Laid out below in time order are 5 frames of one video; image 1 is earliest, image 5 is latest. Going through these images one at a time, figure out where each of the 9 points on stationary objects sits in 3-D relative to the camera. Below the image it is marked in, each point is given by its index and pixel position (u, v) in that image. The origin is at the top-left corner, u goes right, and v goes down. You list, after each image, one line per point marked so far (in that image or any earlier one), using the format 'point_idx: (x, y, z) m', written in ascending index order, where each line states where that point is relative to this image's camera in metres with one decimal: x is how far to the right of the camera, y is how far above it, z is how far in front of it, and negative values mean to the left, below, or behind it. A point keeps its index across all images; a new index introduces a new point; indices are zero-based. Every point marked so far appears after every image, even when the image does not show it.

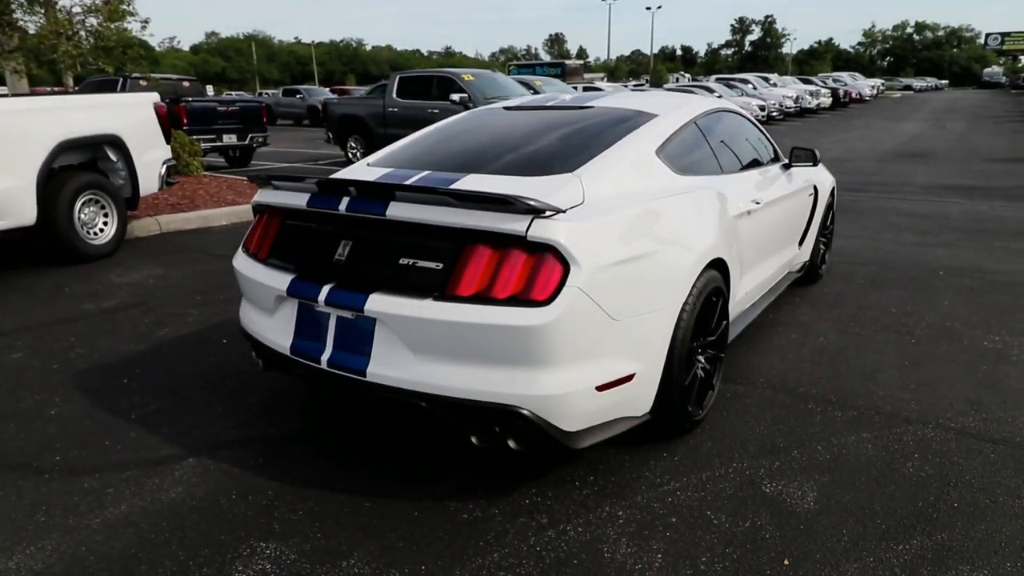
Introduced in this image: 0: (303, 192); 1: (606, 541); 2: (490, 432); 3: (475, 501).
0: (-1.0, +0.5, +3.1) m
1: (+0.4, -1.0, +2.6) m
2: (-0.1, -0.6, +2.6) m
3: (-0.1, -0.9, +2.9) m
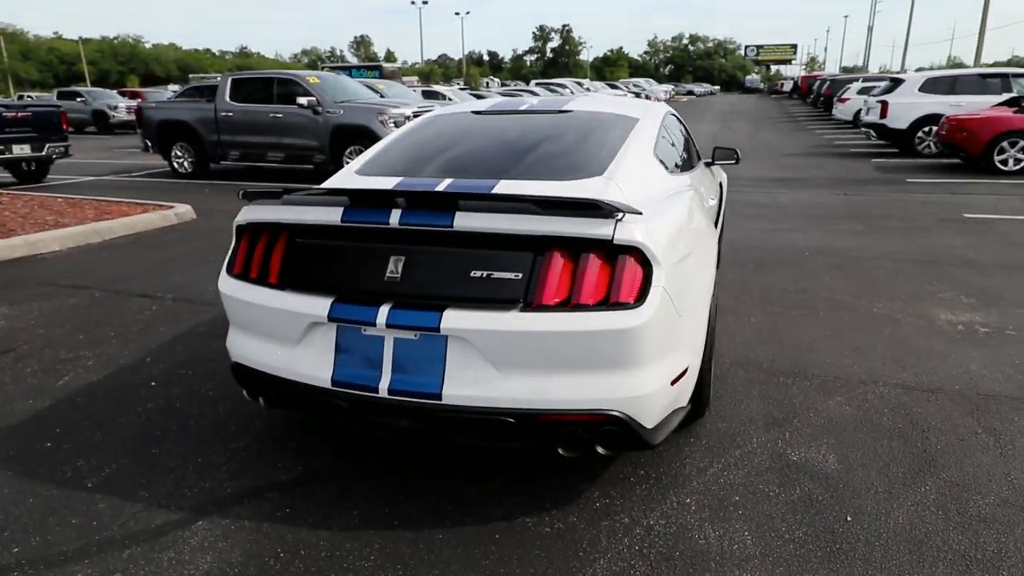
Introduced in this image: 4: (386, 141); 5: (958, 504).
0: (-0.8, +0.4, +2.8) m
1: (+0.8, -1.0, +2.7) m
2: (+0.3, -0.6, +2.6) m
3: (+0.2, -1.0, +2.8) m
4: (-0.7, +0.9, +4.0) m
5: (+2.0, -0.9, +2.8) m
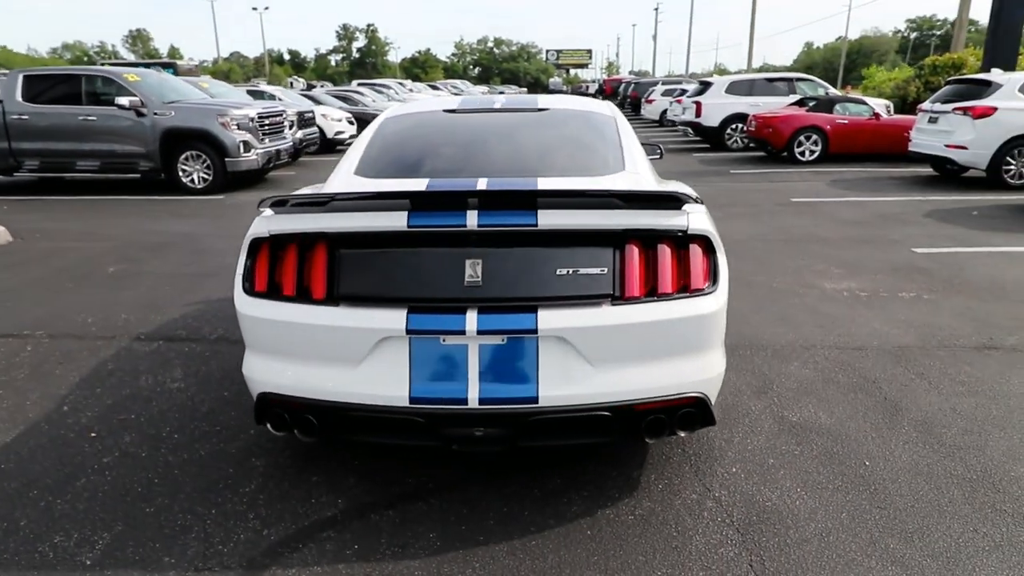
0: (-0.5, +0.3, +2.6) m
1: (+1.1, -0.9, +2.9) m
2: (+0.6, -0.6, +2.7) m
3: (+0.5, -0.9, +2.9) m
4: (-0.8, +0.8, +3.8) m
5: (+2.2, -0.8, +3.4) m
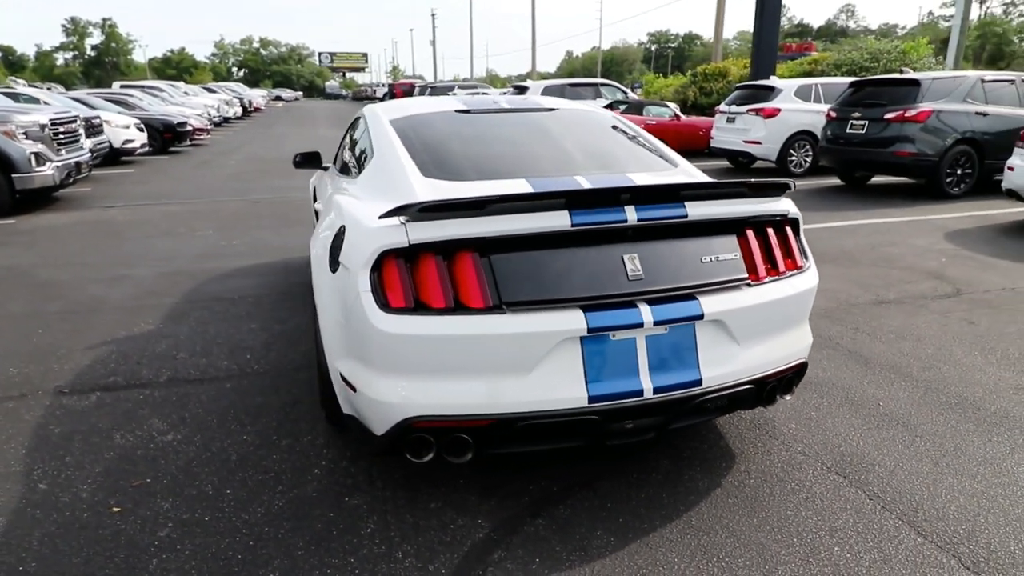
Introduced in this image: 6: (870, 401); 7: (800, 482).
0: (+0.1, +0.3, +2.5) m
1: (+1.6, -0.8, +3.4) m
2: (+1.2, -0.5, +3.0) m
3: (+1.1, -0.9, +3.1) m
4: (-0.6, +0.8, +3.5) m
5: (+2.5, -0.6, +4.1) m
6: (+2.1, -0.7, +3.8) m
7: (+1.3, -0.9, +3.0) m
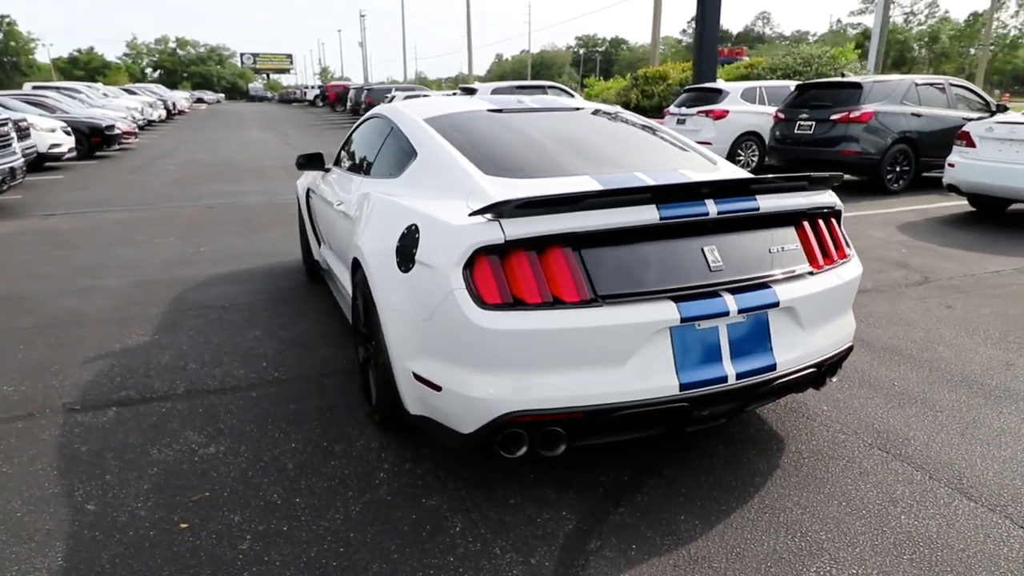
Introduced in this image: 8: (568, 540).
0: (+0.4, +0.3, +2.6) m
1: (+1.9, -0.7, +3.6) m
2: (+1.5, -0.4, +3.2) m
3: (+1.4, -0.8, +3.3) m
4: (-0.4, +0.8, +3.5) m
5: (+2.7, -0.5, +4.4) m
6: (+2.3, -0.6, +4.1) m
7: (+1.7, -0.8, +3.2) m
8: (+0.2, -1.0, +2.6) m
